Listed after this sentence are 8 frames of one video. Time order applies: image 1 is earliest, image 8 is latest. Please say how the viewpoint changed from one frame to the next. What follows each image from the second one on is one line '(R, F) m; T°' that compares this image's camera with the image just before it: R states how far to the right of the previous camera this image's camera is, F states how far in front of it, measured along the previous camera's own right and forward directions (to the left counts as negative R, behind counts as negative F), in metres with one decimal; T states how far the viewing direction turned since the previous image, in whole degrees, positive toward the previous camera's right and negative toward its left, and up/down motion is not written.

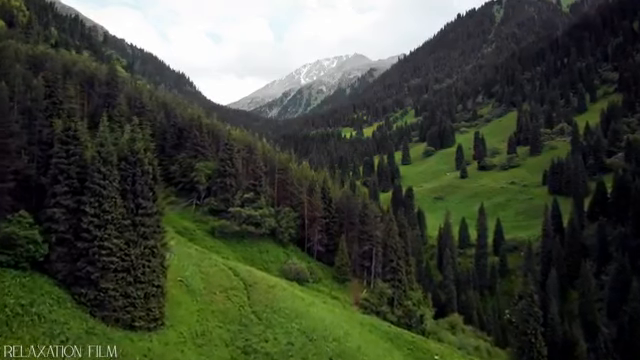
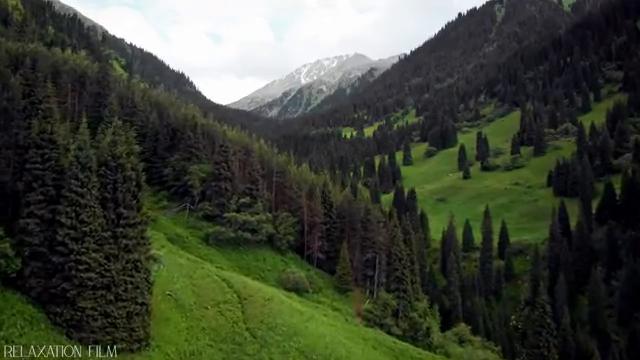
(0.0, +4.1) m; 0°
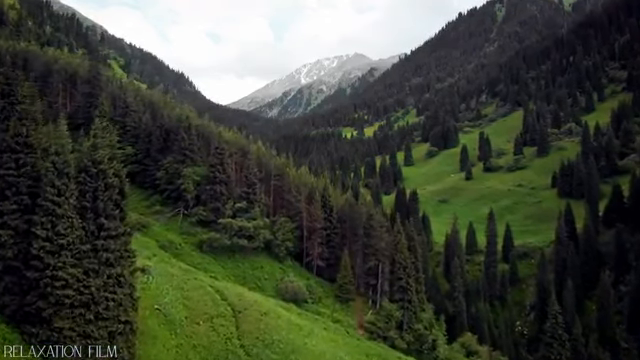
(0.0, +3.5) m; 0°
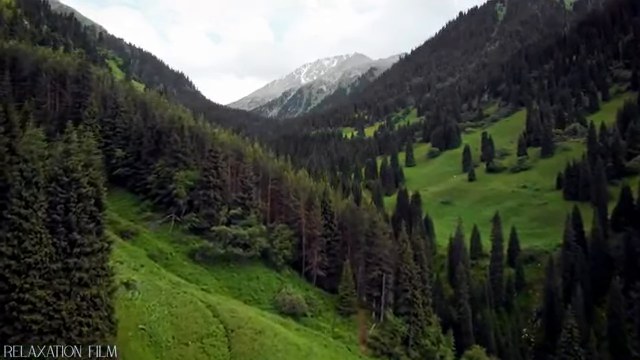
(0.0, +4.1) m; 0°
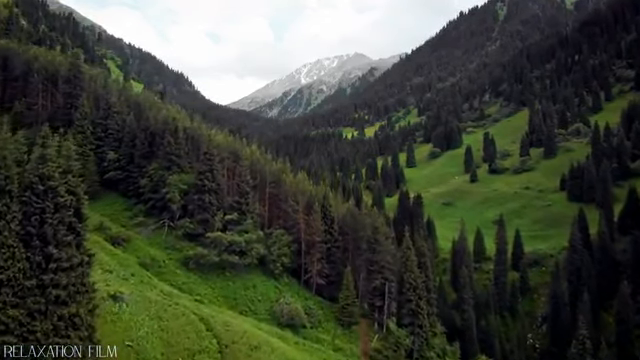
(+0.1, +2.9) m; 0°
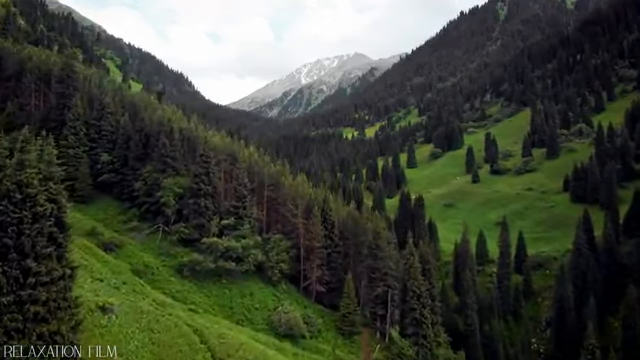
(0.0, +2.3) m; 0°
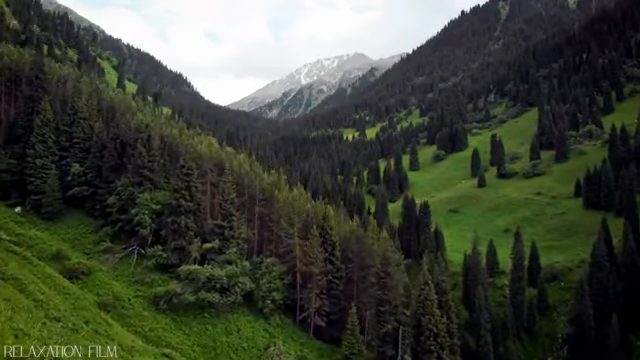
(+0.2, +8.5) m; 0°
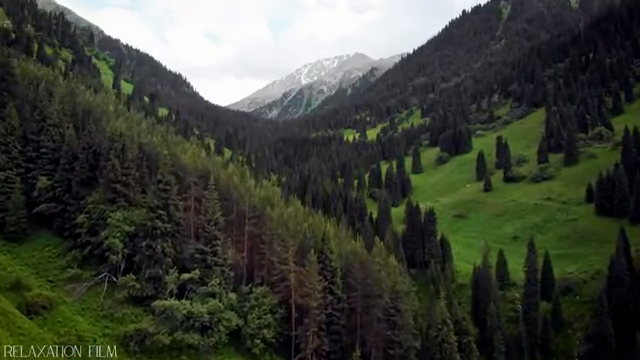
(+0.2, +7.5) m; 0°
